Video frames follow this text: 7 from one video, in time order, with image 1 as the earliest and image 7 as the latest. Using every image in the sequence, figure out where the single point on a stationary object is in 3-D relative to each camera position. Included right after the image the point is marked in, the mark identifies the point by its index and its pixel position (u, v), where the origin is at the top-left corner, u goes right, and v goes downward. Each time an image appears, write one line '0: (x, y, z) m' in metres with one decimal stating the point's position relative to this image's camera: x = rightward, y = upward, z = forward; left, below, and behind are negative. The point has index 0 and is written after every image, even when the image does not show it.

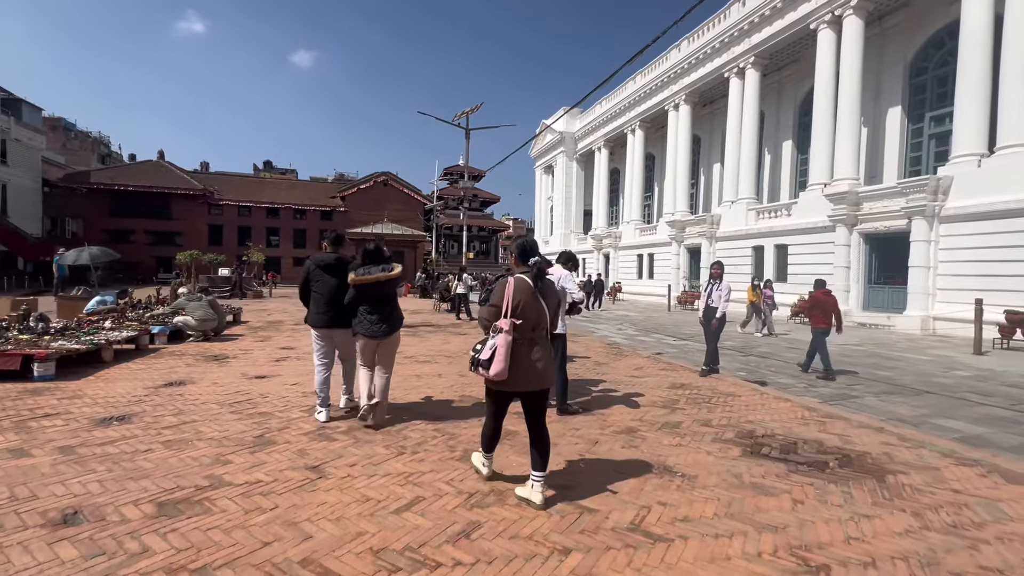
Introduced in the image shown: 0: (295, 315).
0: (-7.8, -1.0, +17.0) m
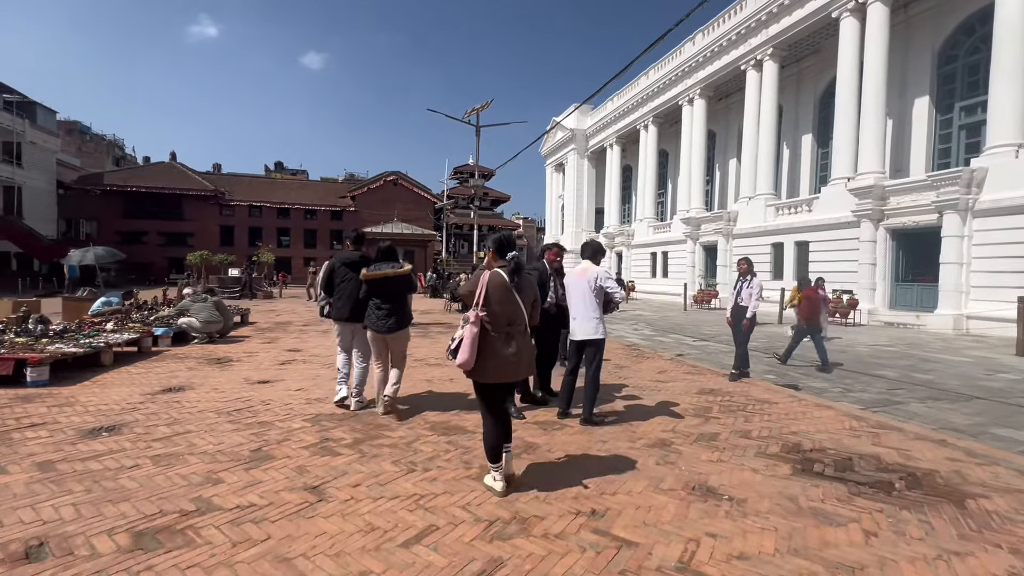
0: (-7.3, -1.0, +16.7) m
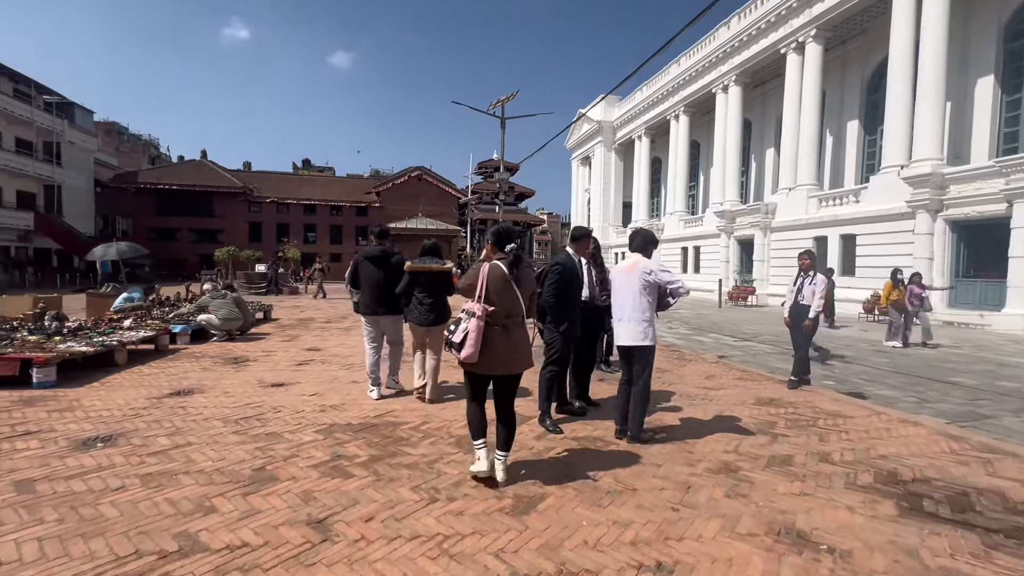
0: (-6.4, -0.8, +16.4) m
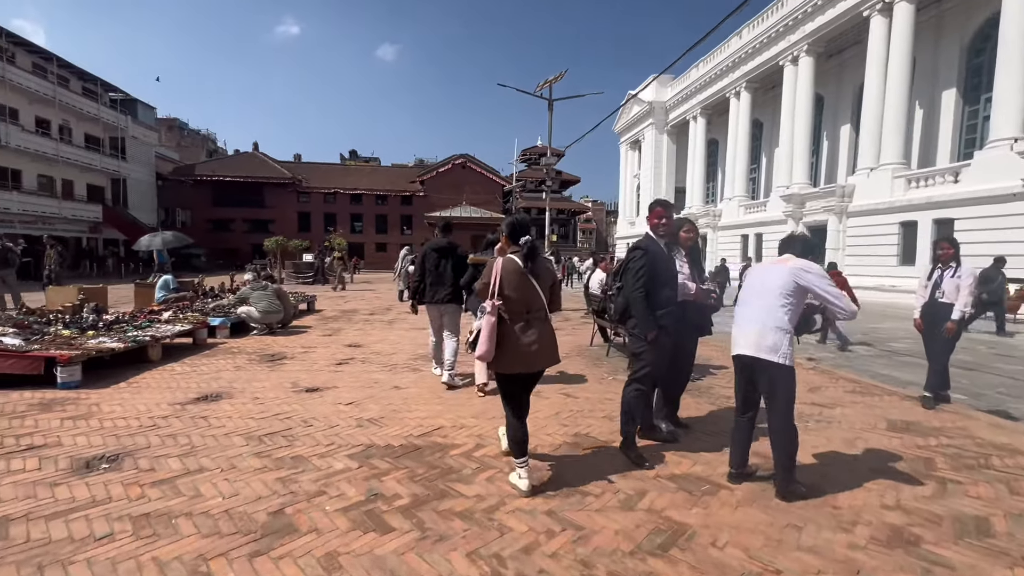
0: (-4.7, -0.5, +15.9) m
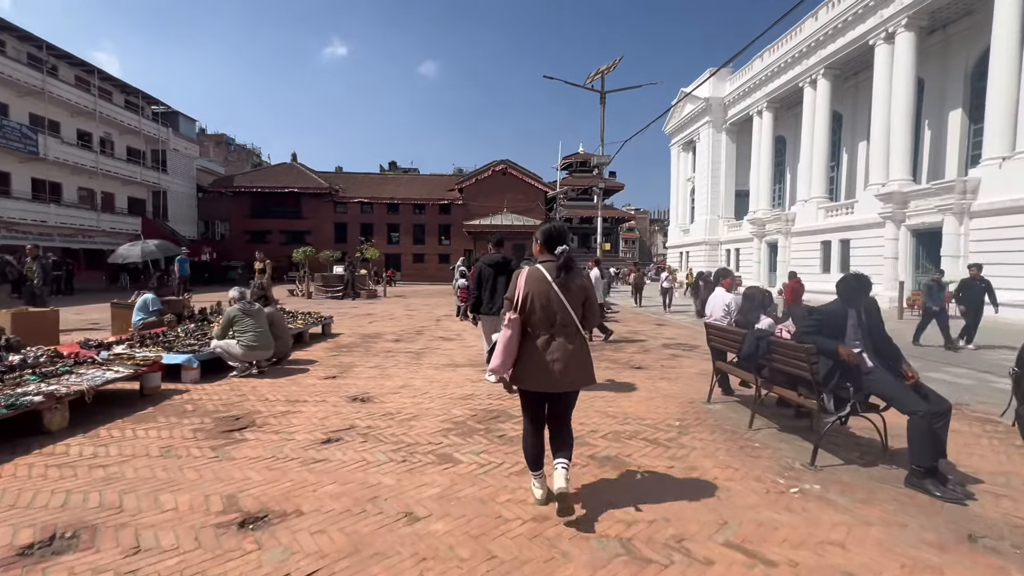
0: (-3.2, -1.0, +13.5) m
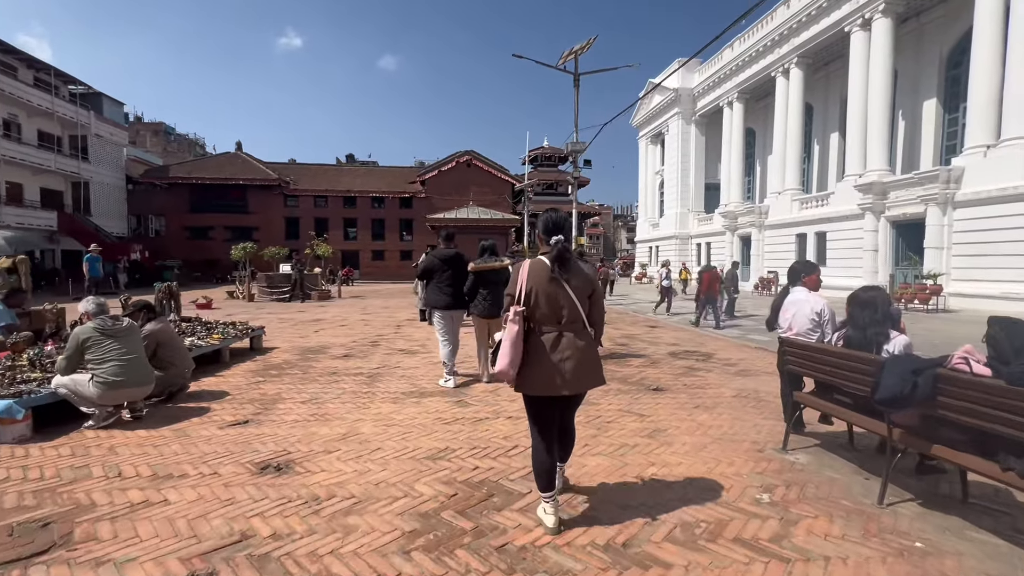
0: (-3.8, -1.1, +11.3) m
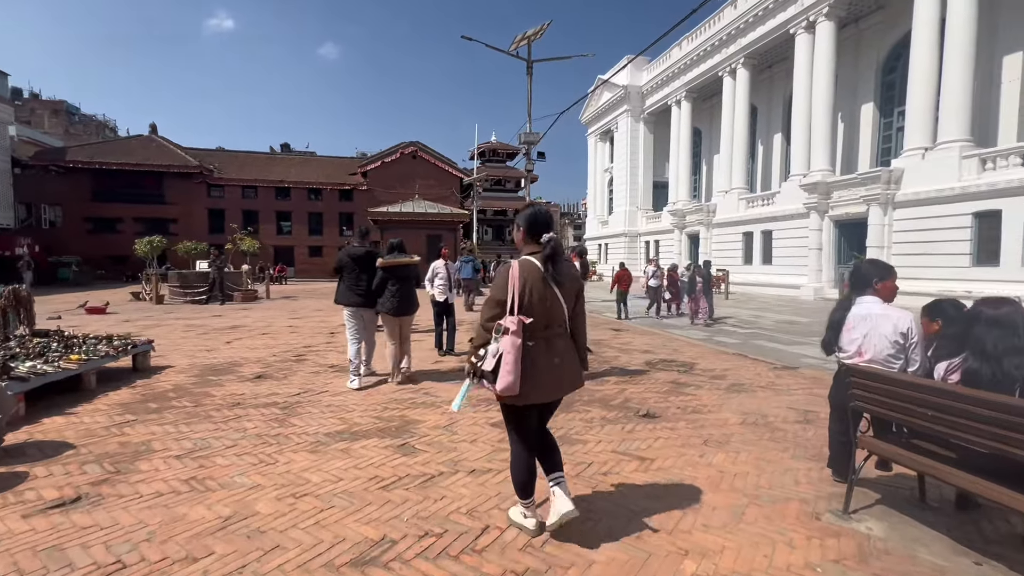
0: (-4.7, -1.1, +9.5) m
